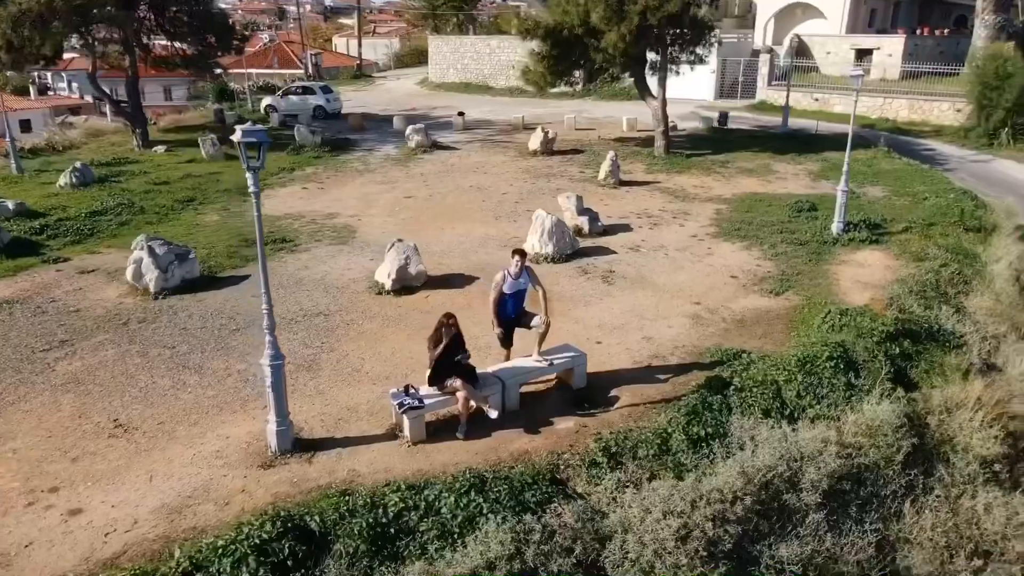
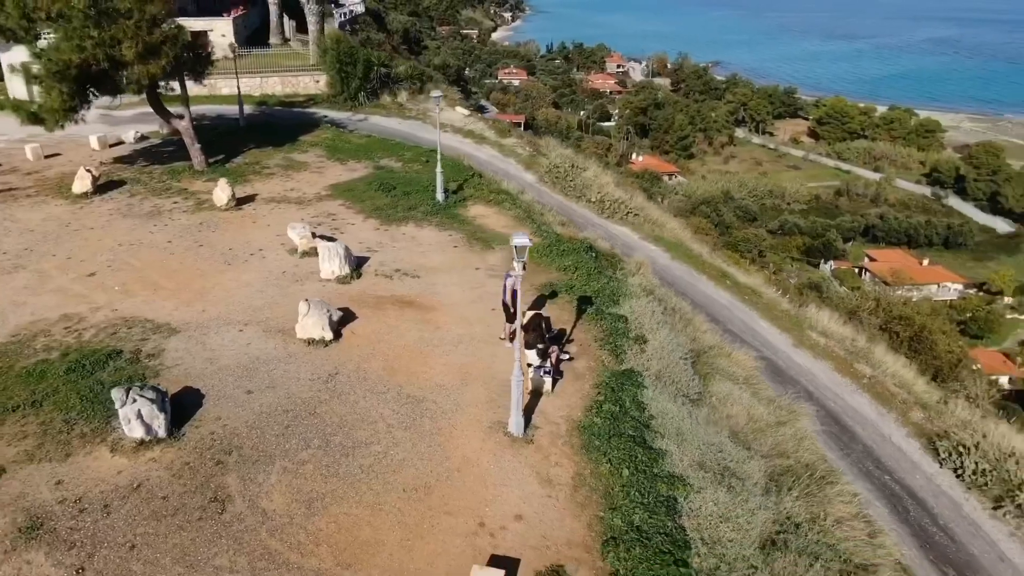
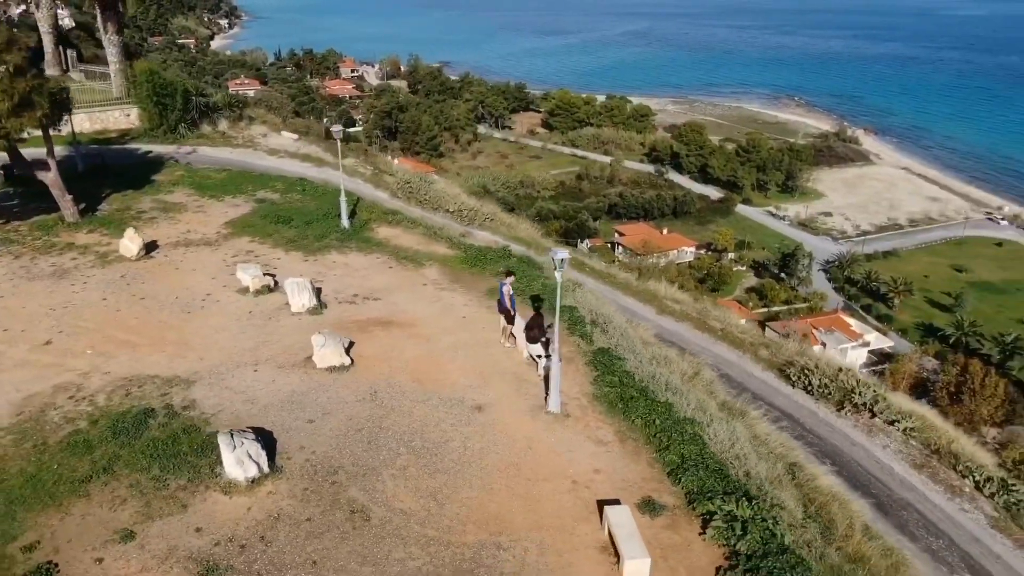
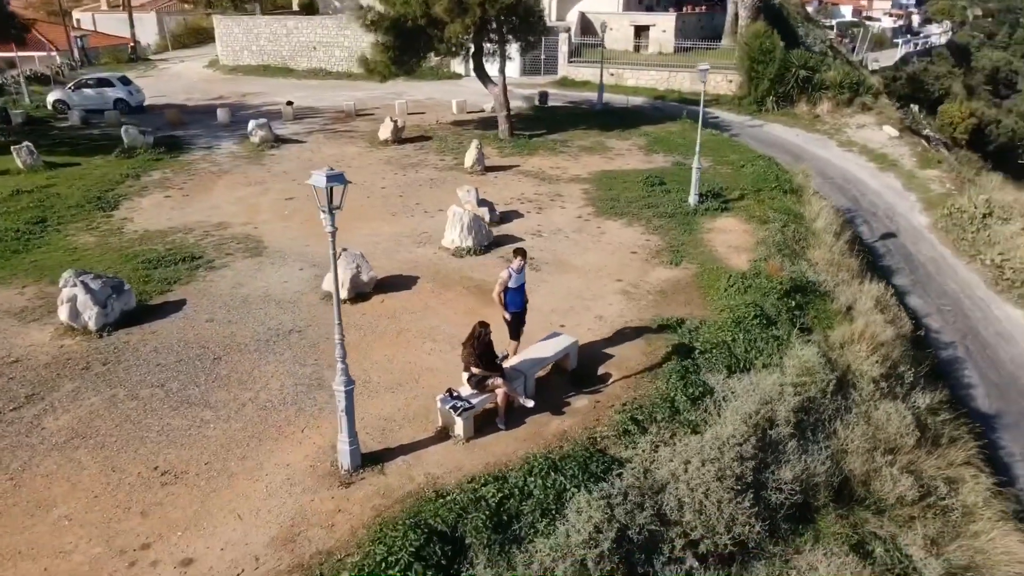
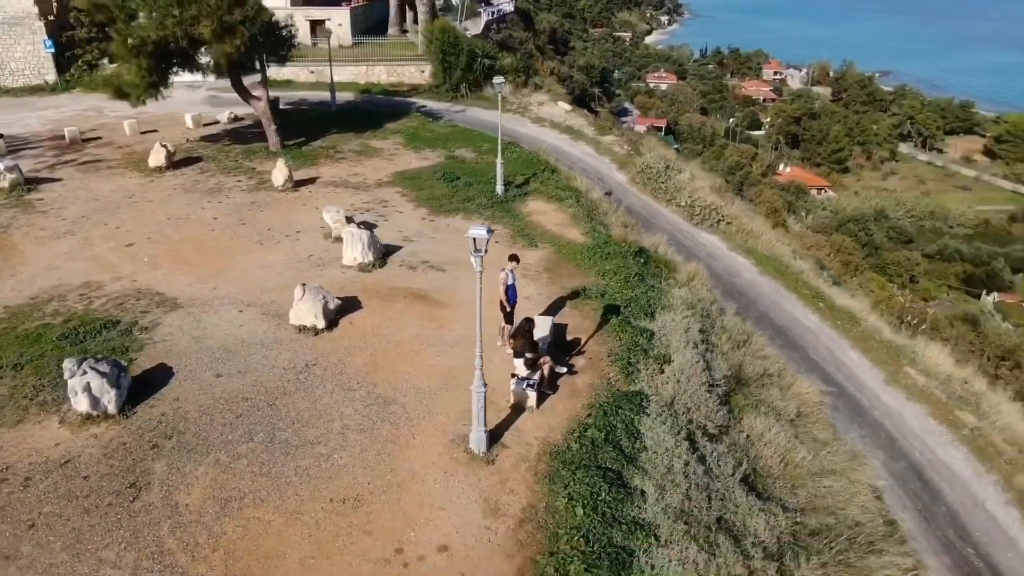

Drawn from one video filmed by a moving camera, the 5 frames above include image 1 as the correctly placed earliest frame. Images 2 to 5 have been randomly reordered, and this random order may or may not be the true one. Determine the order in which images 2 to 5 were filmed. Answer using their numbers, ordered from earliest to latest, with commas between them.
4, 5, 2, 3
